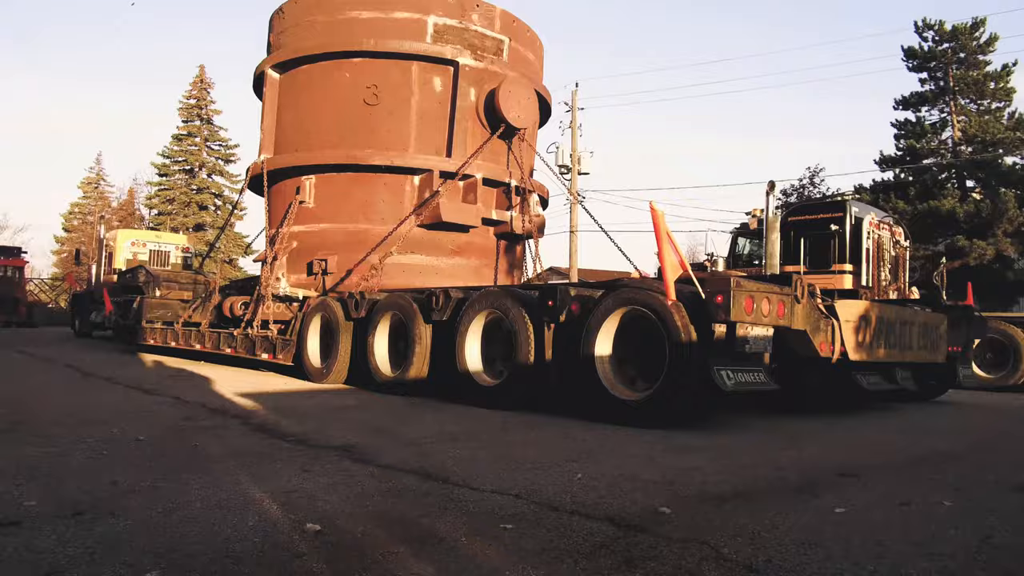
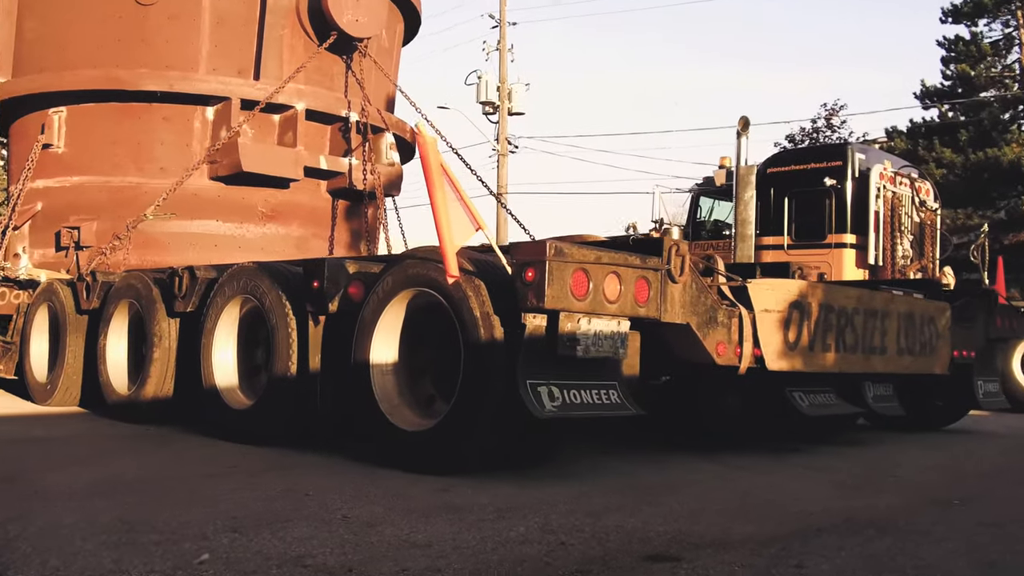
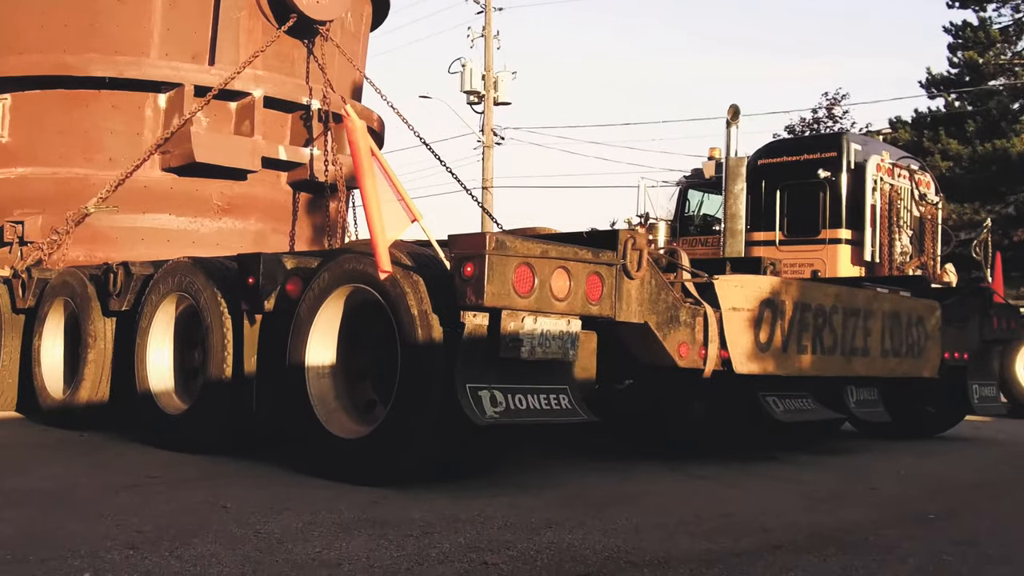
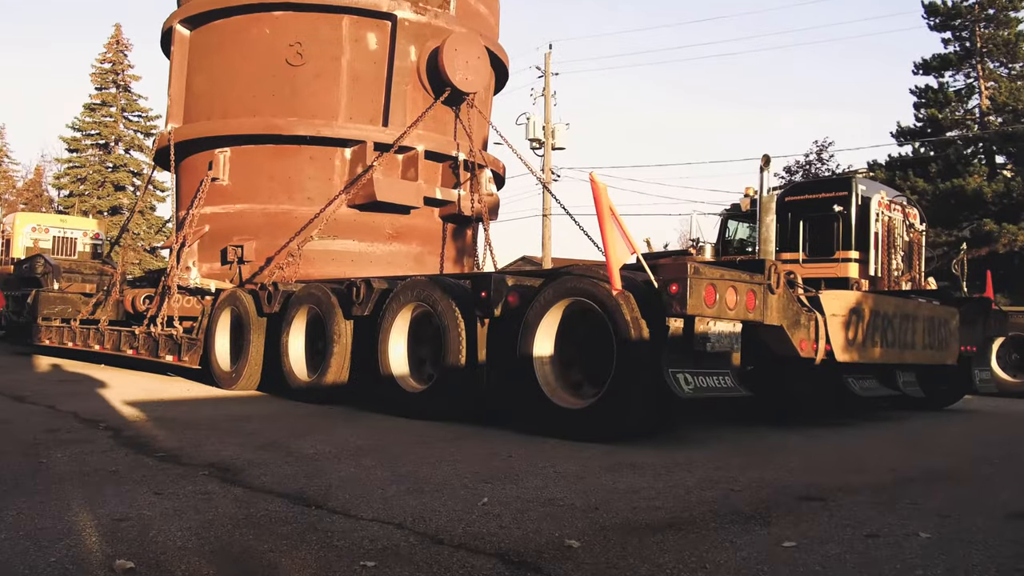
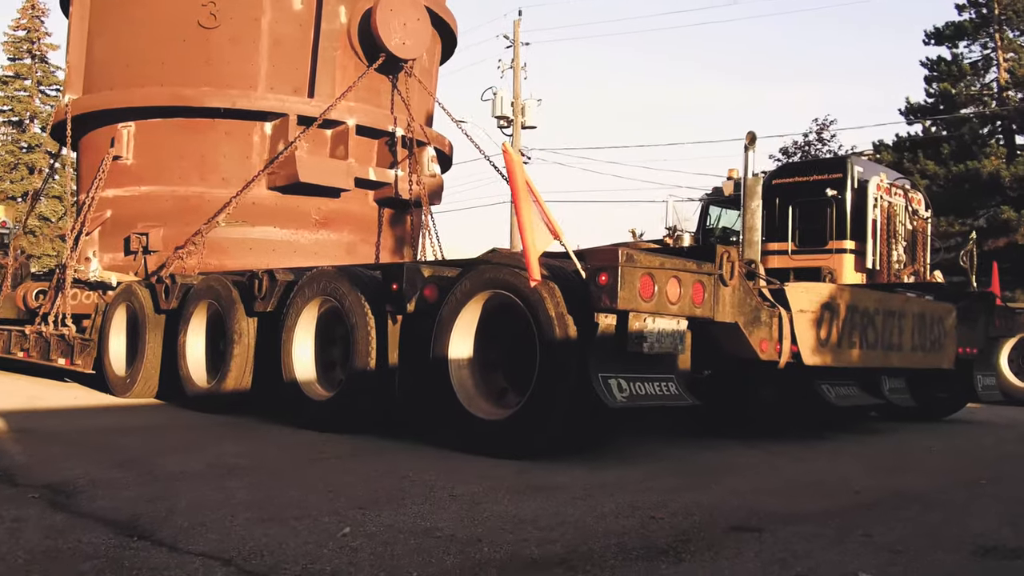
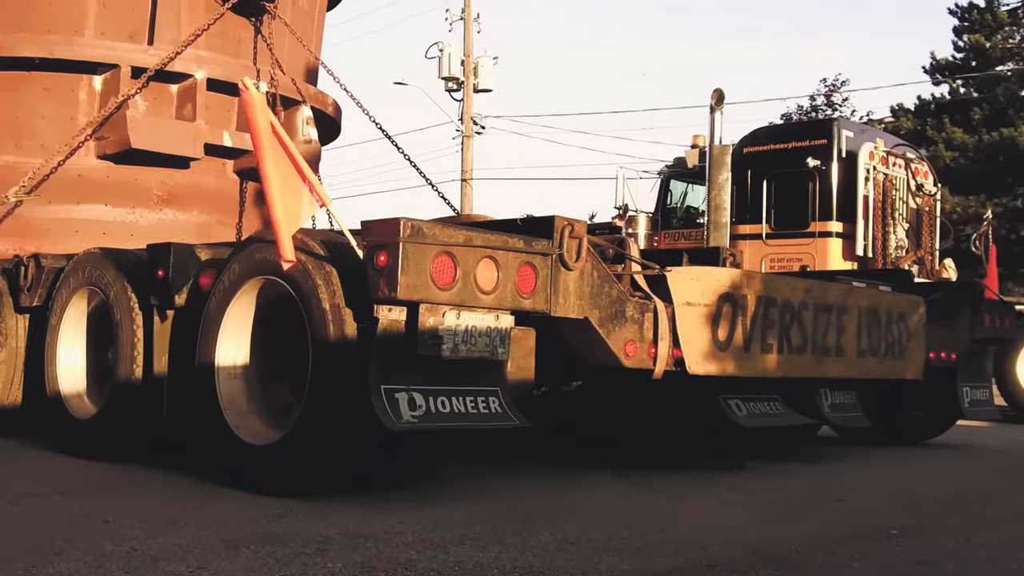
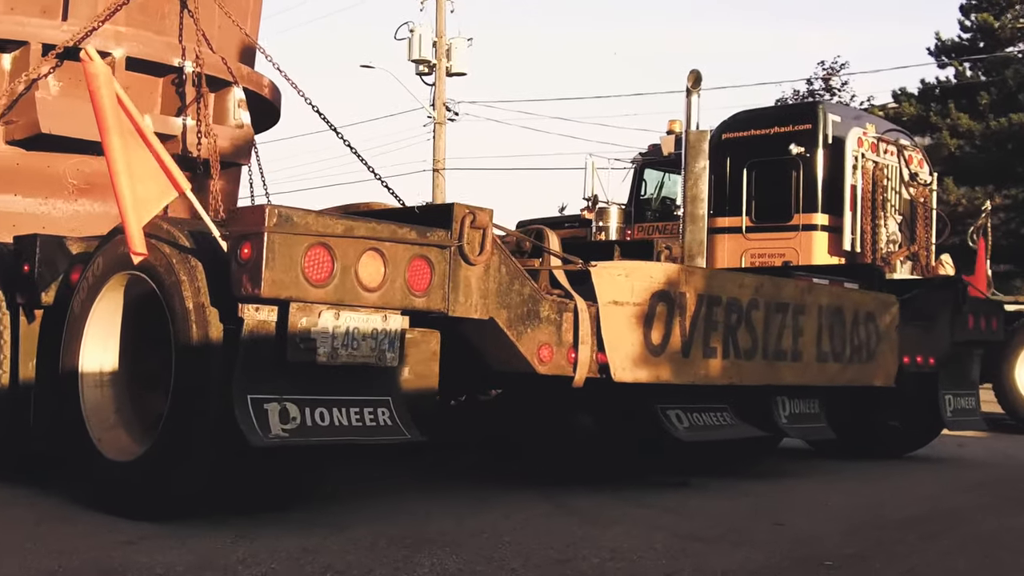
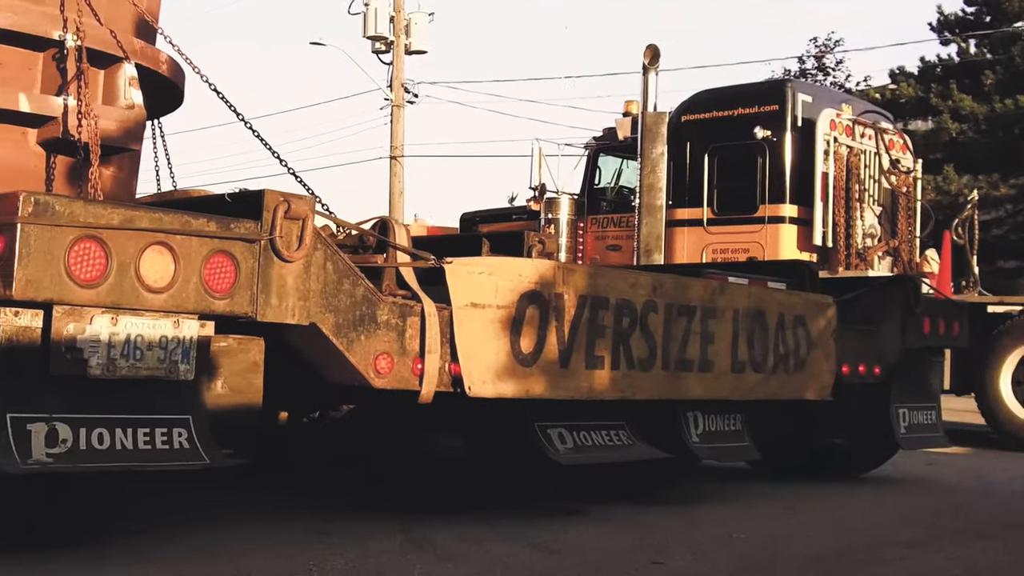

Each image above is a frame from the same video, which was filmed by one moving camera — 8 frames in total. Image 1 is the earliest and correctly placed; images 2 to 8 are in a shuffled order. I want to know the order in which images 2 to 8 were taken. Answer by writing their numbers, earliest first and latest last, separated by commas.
4, 5, 2, 3, 6, 7, 8
